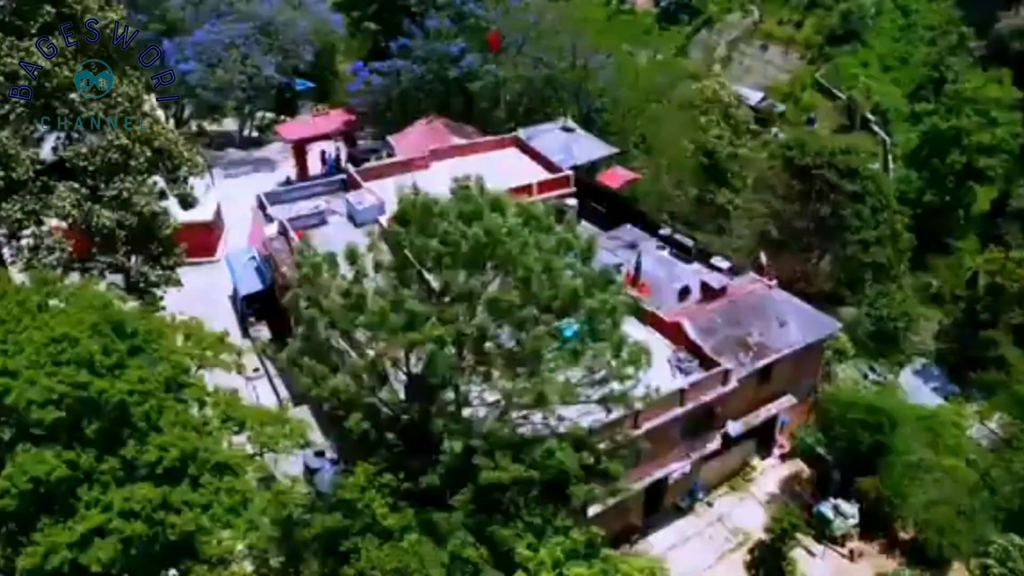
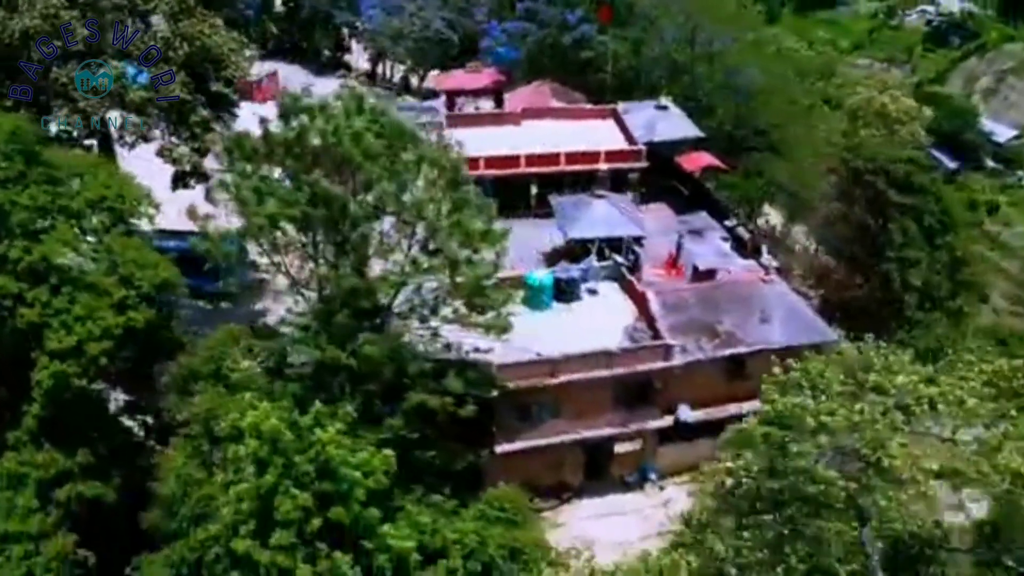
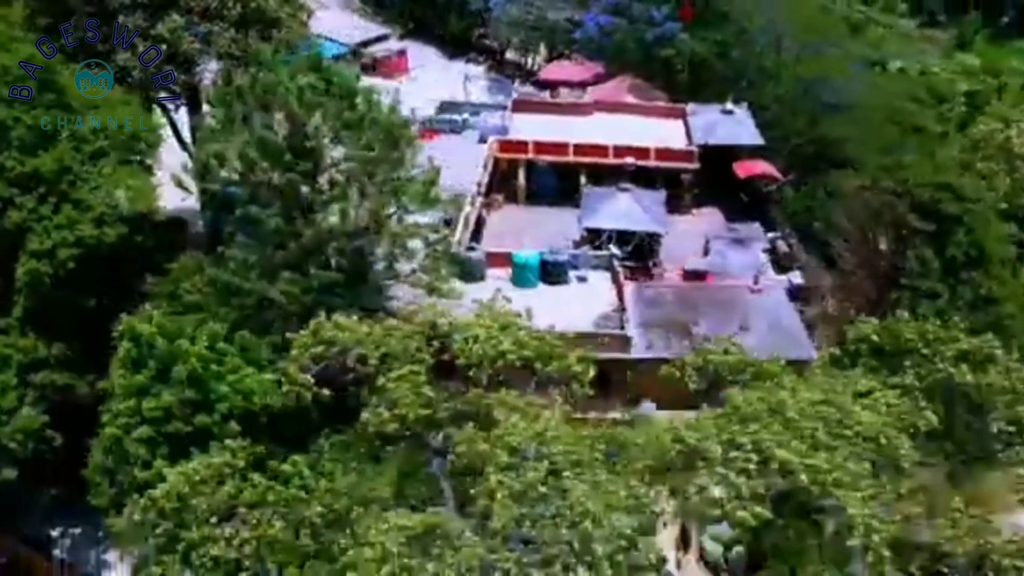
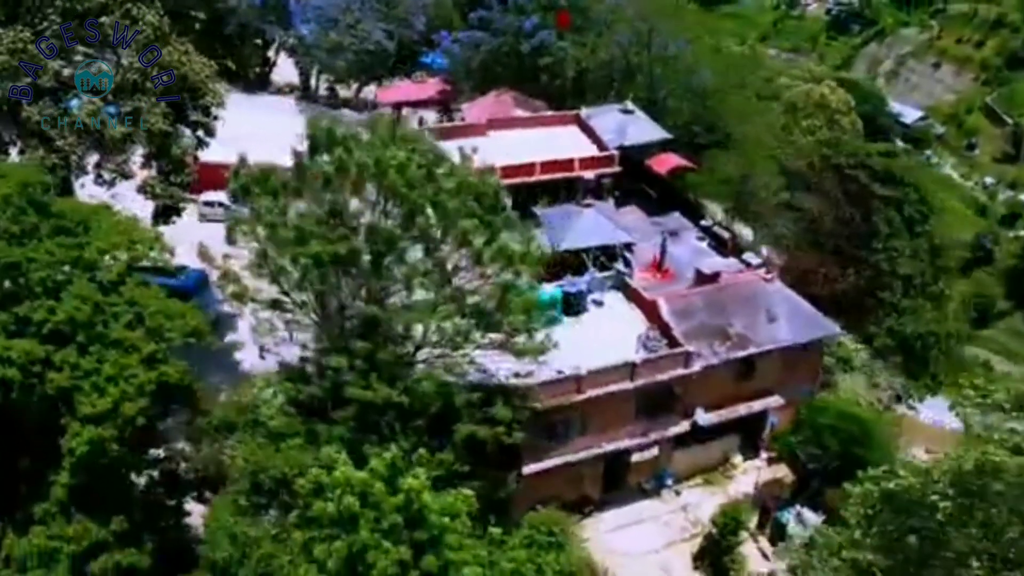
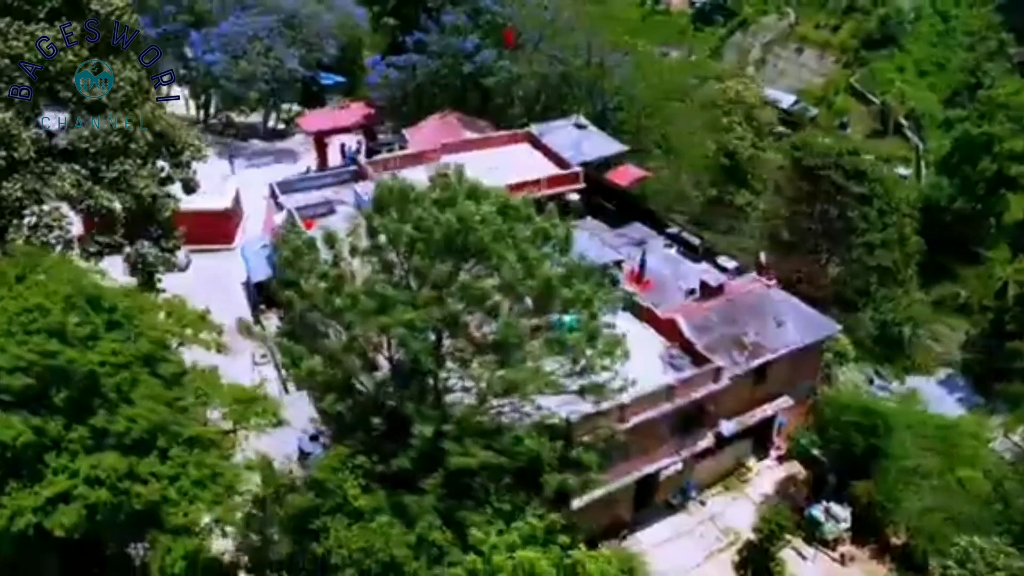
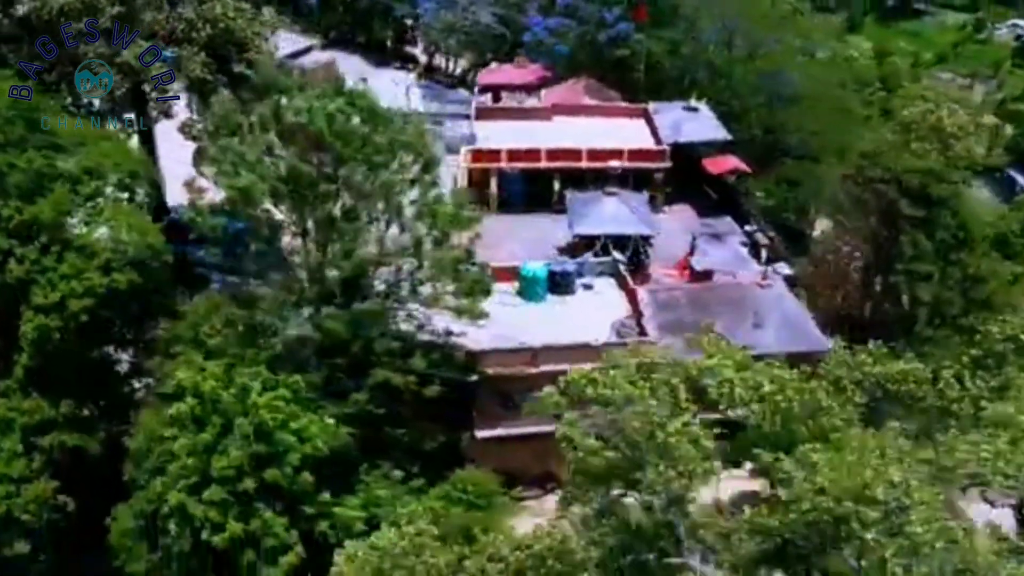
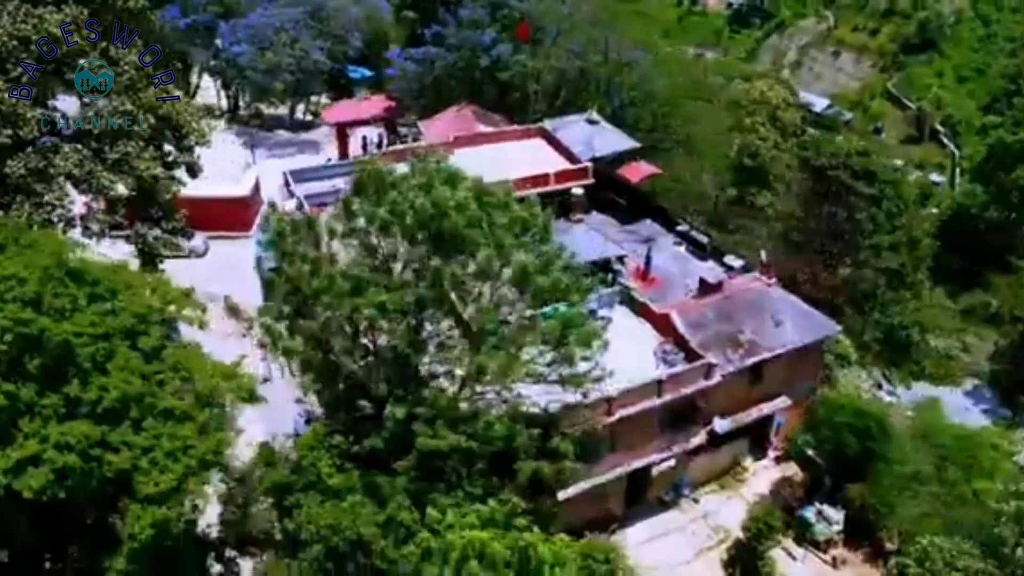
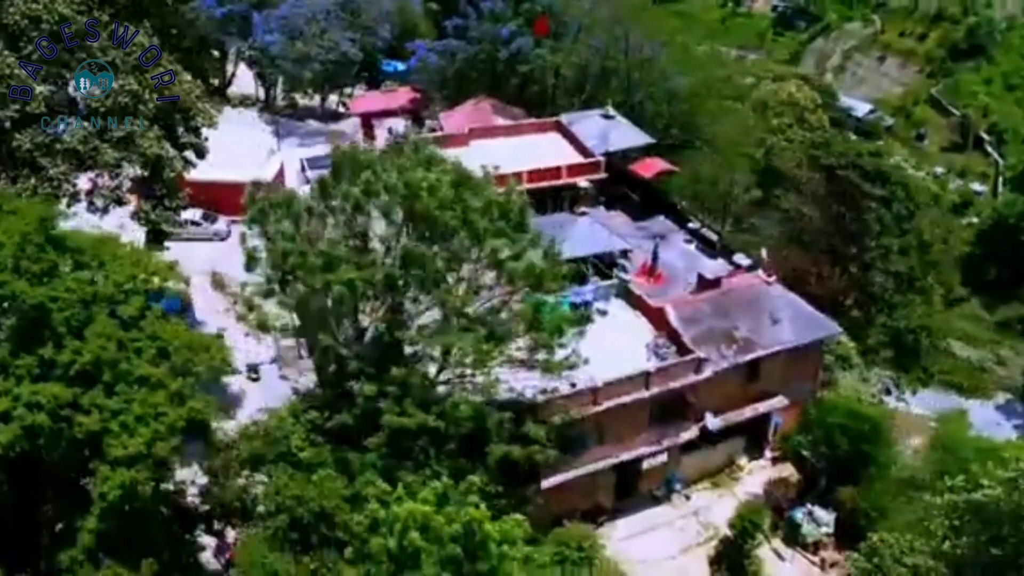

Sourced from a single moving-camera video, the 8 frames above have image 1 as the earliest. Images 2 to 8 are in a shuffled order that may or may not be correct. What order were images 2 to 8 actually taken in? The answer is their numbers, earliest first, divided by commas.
5, 7, 8, 4, 2, 6, 3
